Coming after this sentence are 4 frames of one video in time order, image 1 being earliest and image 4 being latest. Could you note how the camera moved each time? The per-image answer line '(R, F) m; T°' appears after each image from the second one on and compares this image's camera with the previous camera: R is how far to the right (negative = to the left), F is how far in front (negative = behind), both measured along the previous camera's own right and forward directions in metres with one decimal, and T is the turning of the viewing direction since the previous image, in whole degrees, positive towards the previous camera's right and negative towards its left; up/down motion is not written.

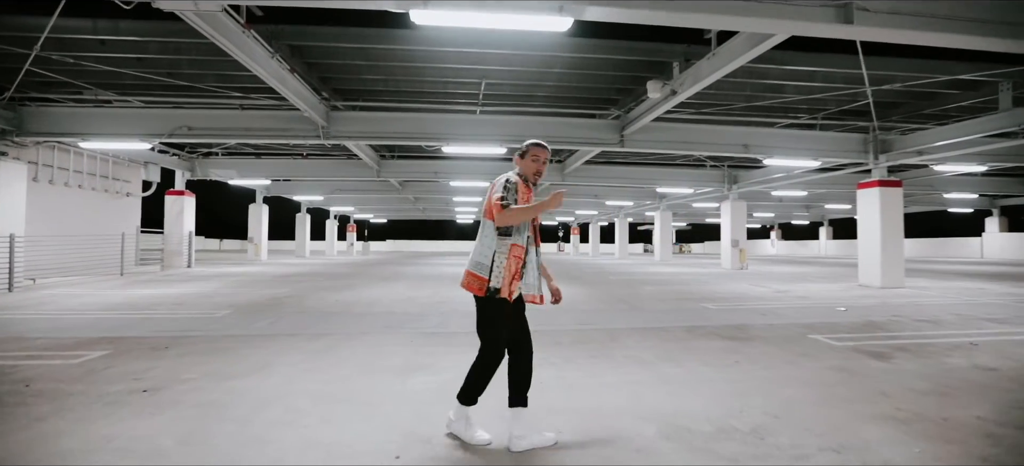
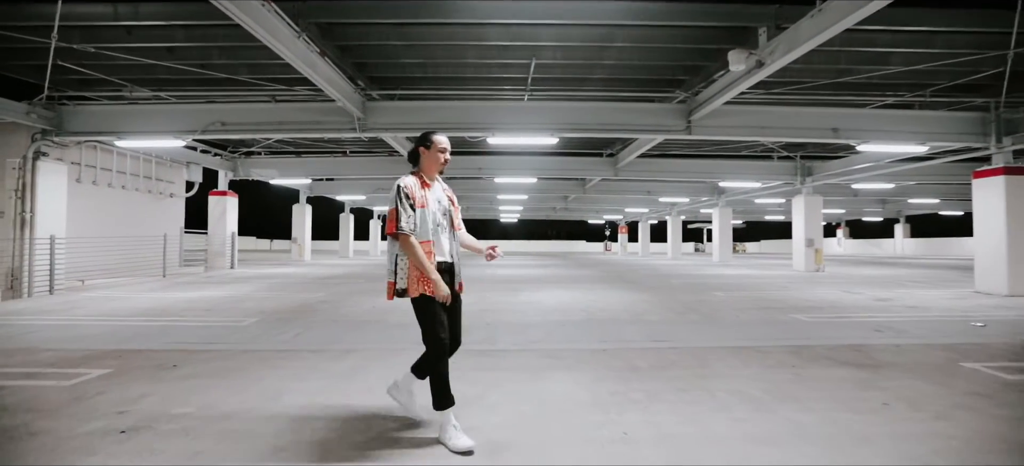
(-0.2, +1.0) m; -5°
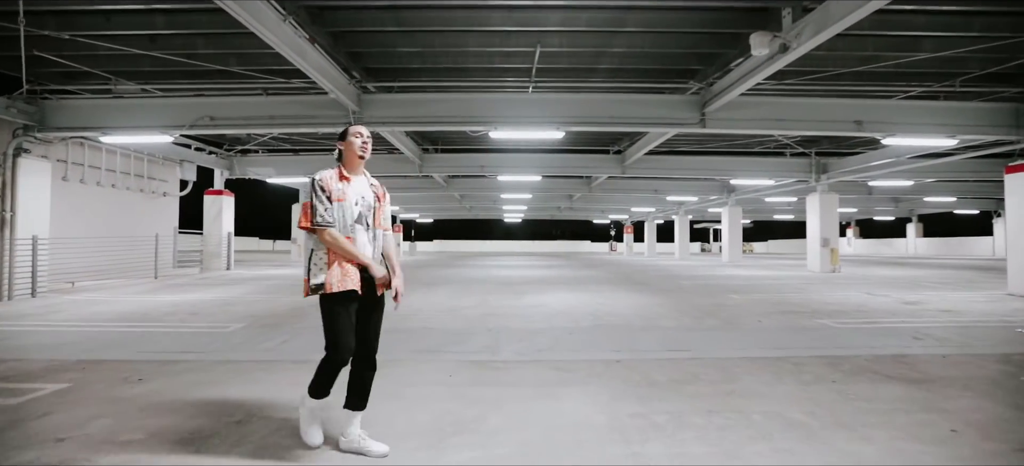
(0.0, +0.5) m; 0°
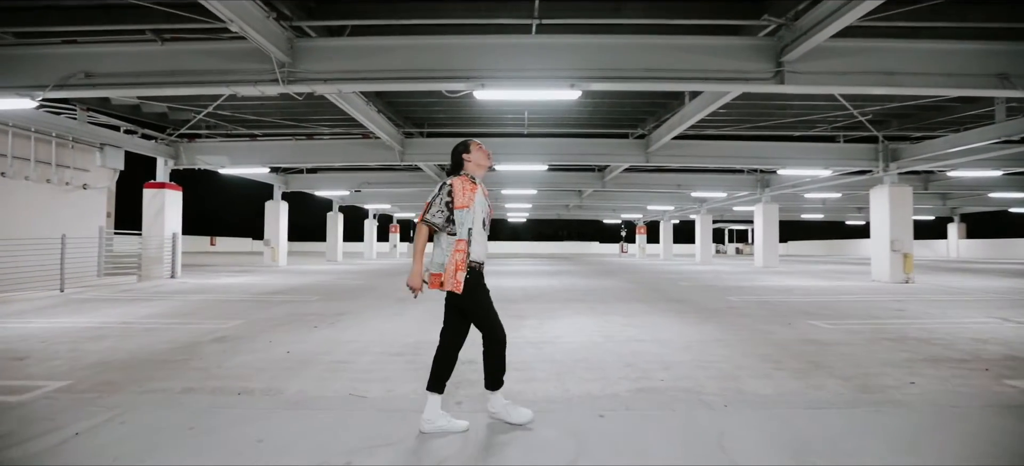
(+0.1, +2.6) m; -1°
